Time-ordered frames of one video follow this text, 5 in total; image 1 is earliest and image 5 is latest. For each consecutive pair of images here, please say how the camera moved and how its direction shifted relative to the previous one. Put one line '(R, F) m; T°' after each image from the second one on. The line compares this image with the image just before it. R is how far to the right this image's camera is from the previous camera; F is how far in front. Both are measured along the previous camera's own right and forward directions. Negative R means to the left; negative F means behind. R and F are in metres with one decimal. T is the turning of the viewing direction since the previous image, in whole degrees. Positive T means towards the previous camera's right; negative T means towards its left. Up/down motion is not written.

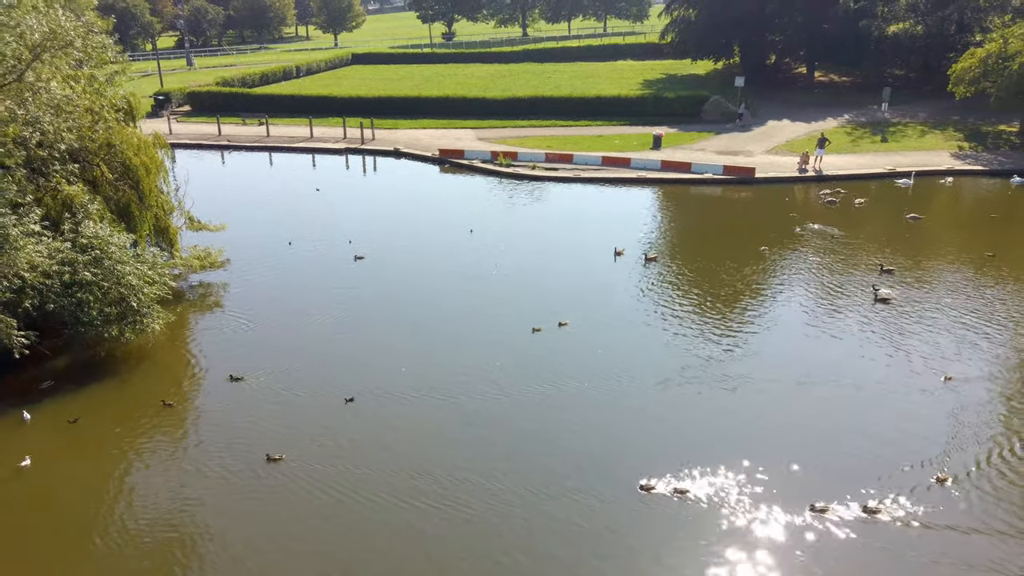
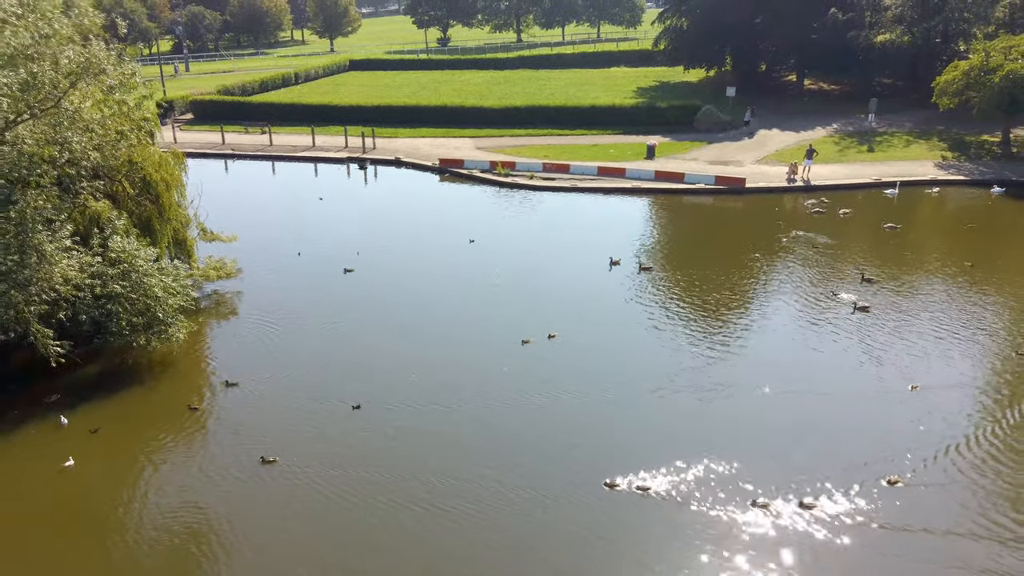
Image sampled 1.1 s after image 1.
(-0.2, -0.6) m; +1°
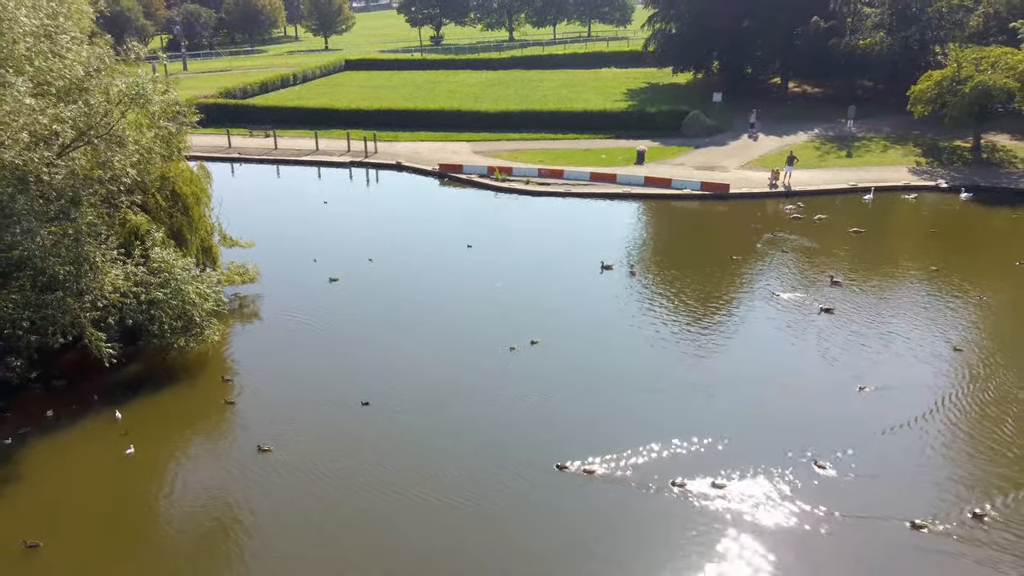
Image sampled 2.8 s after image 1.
(-0.2, -1.1) m; +1°
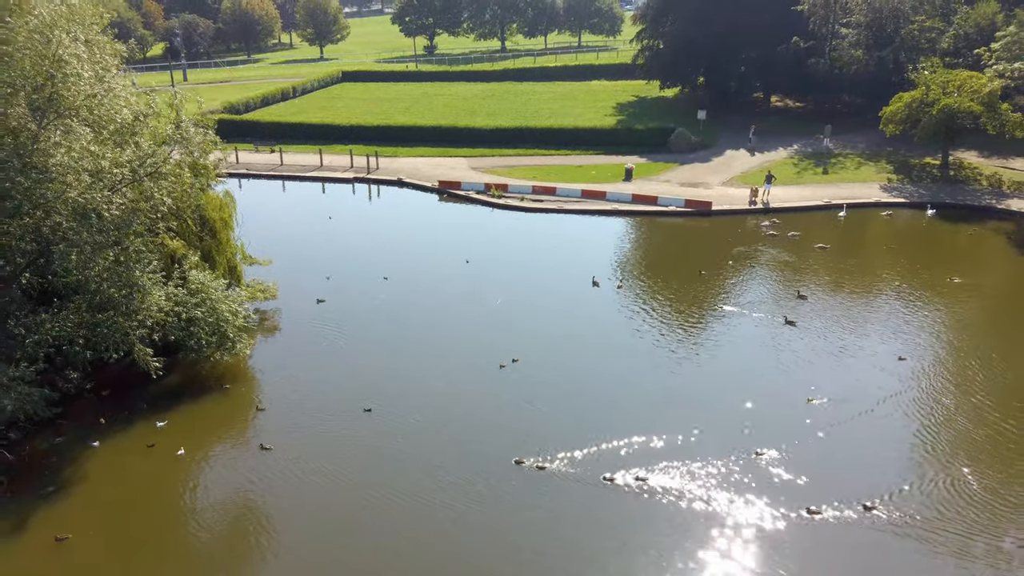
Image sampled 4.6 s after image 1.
(-0.2, -1.4) m; +1°
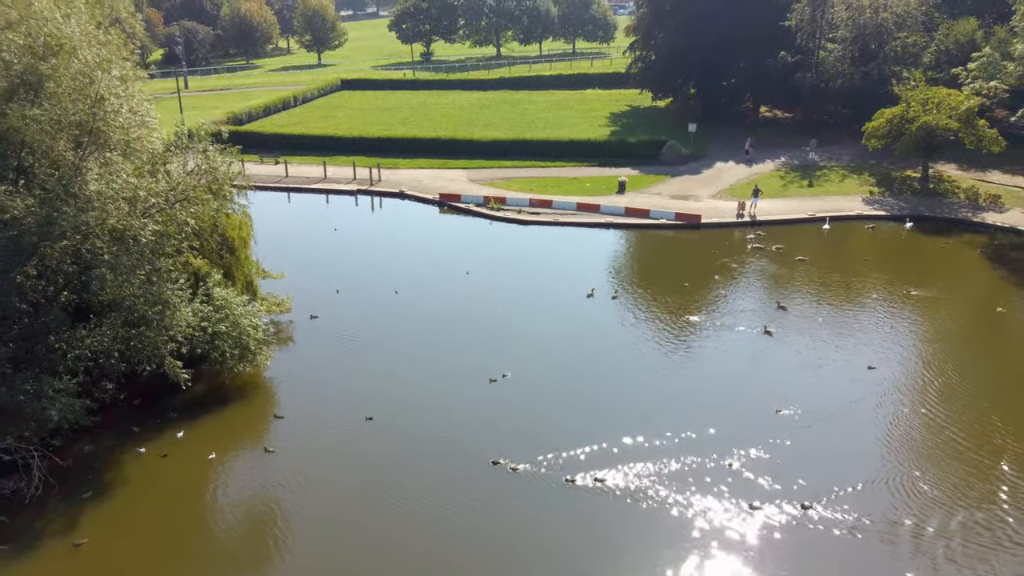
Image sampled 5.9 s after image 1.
(-0.1, -1.0) m; 0°
